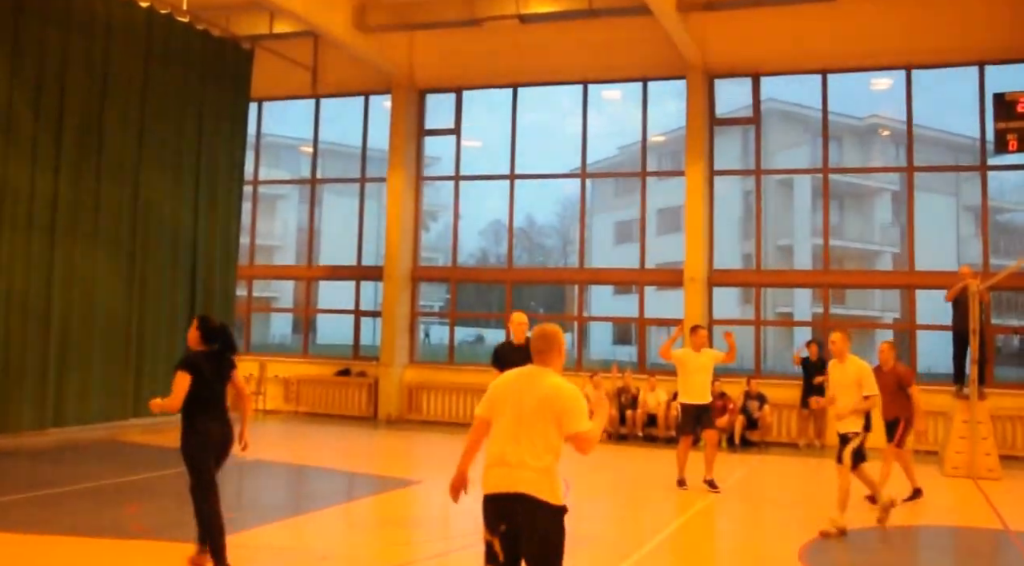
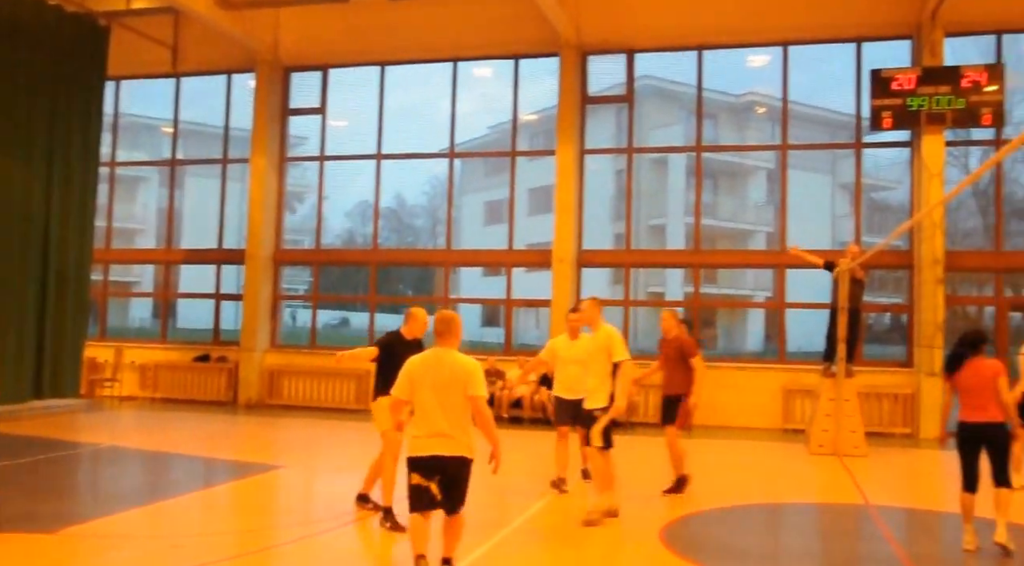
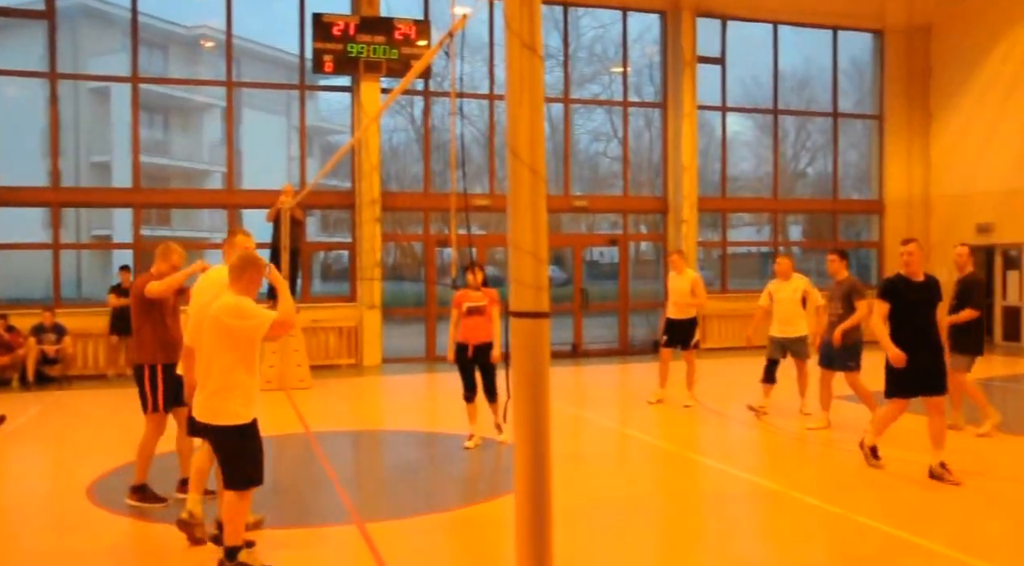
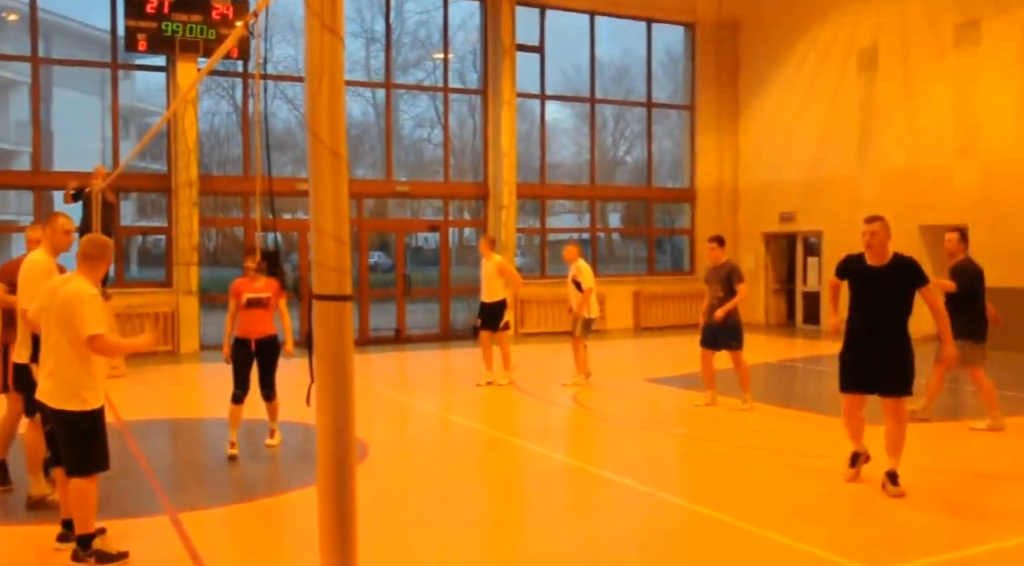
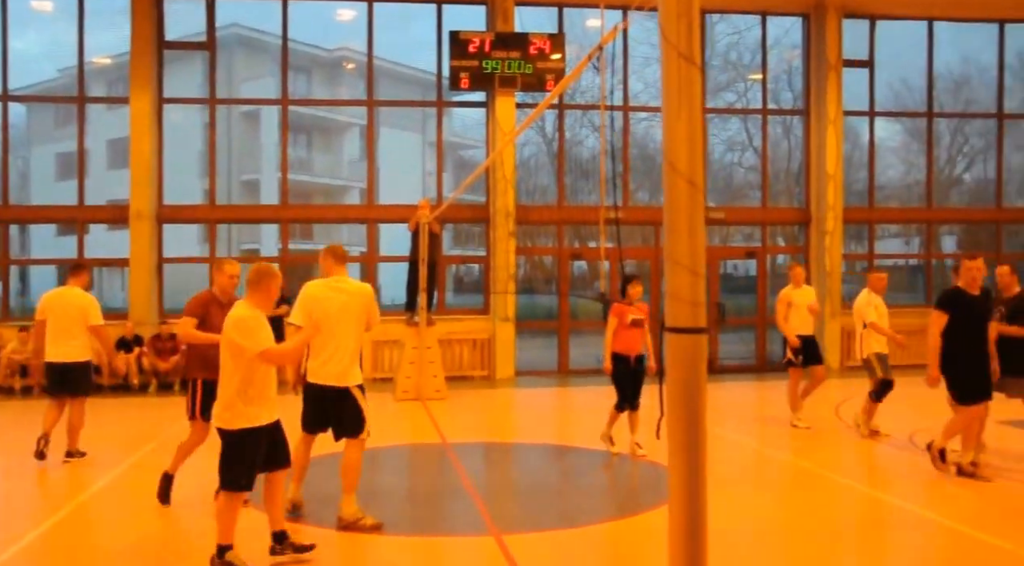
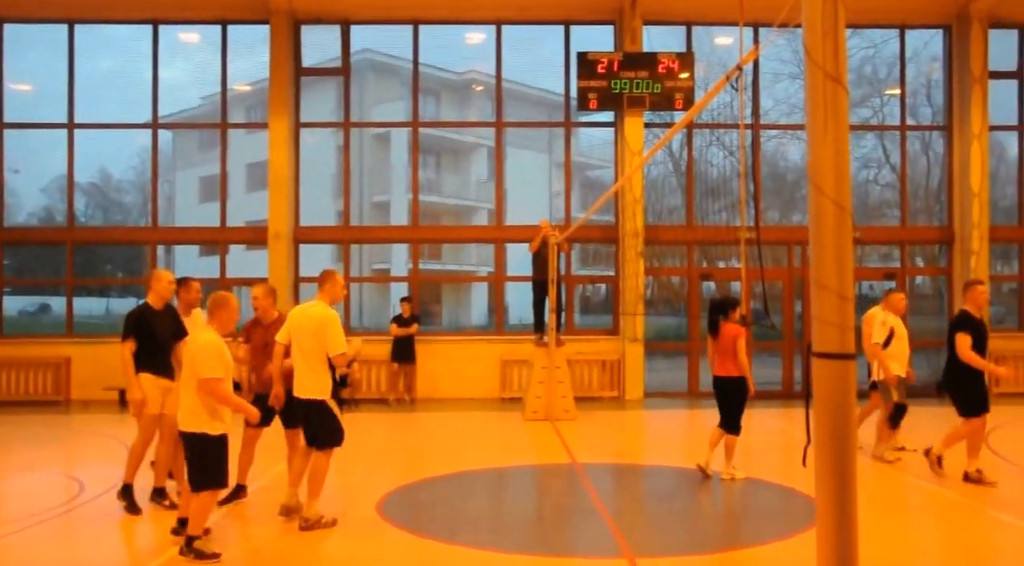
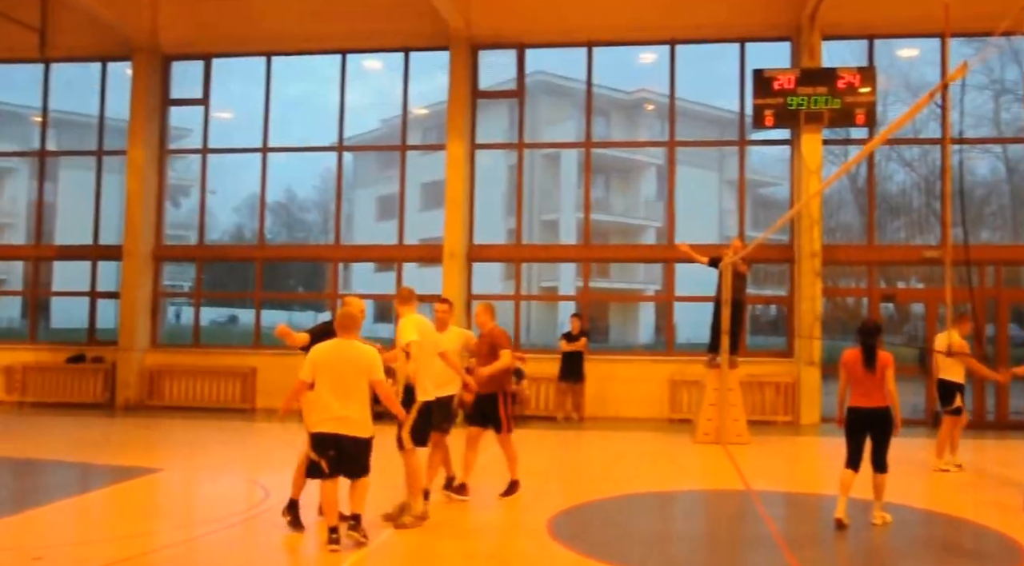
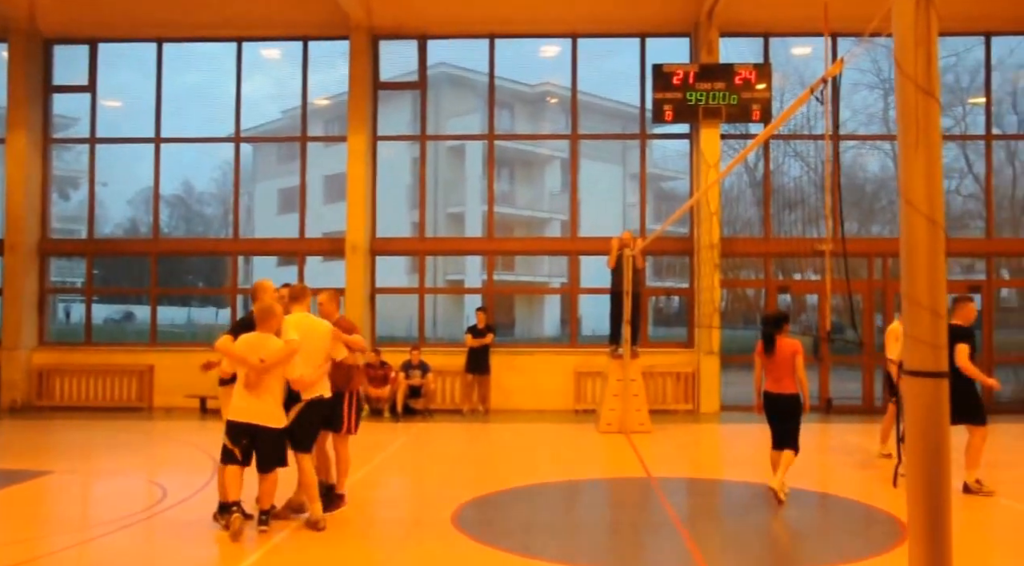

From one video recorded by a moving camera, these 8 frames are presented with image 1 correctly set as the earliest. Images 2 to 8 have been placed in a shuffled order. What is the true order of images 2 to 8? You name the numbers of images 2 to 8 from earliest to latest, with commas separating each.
2, 7, 8, 6, 5, 3, 4
